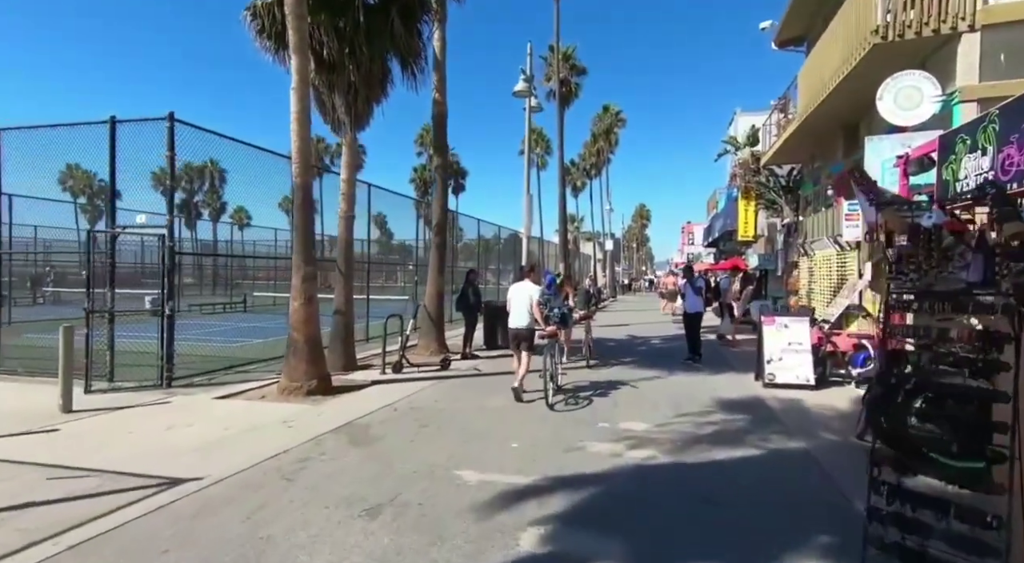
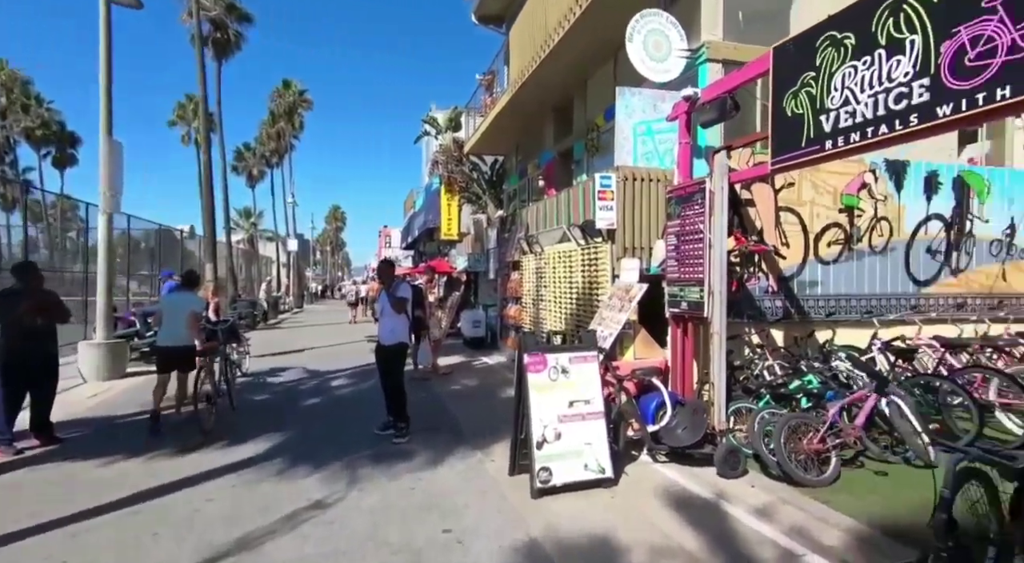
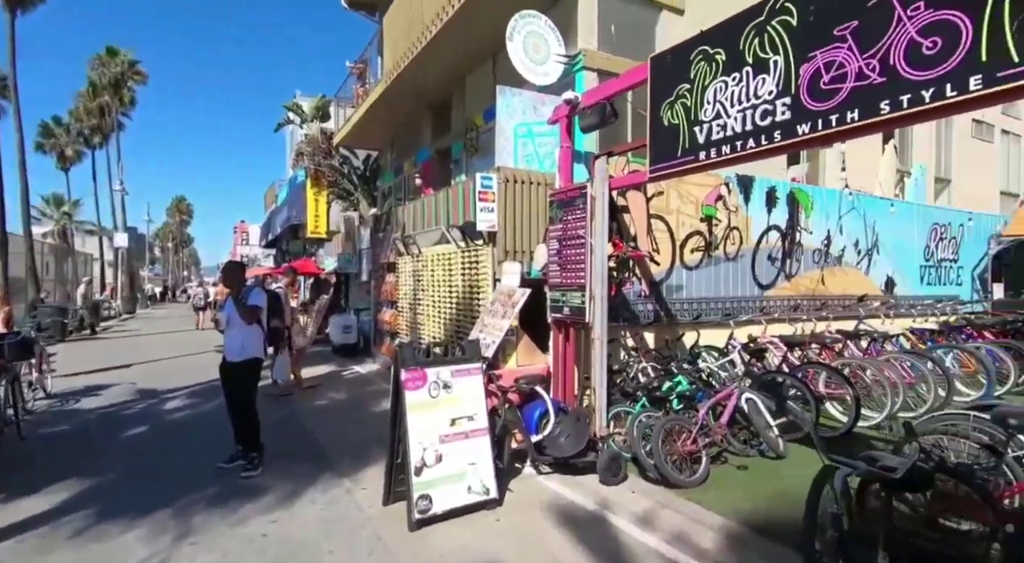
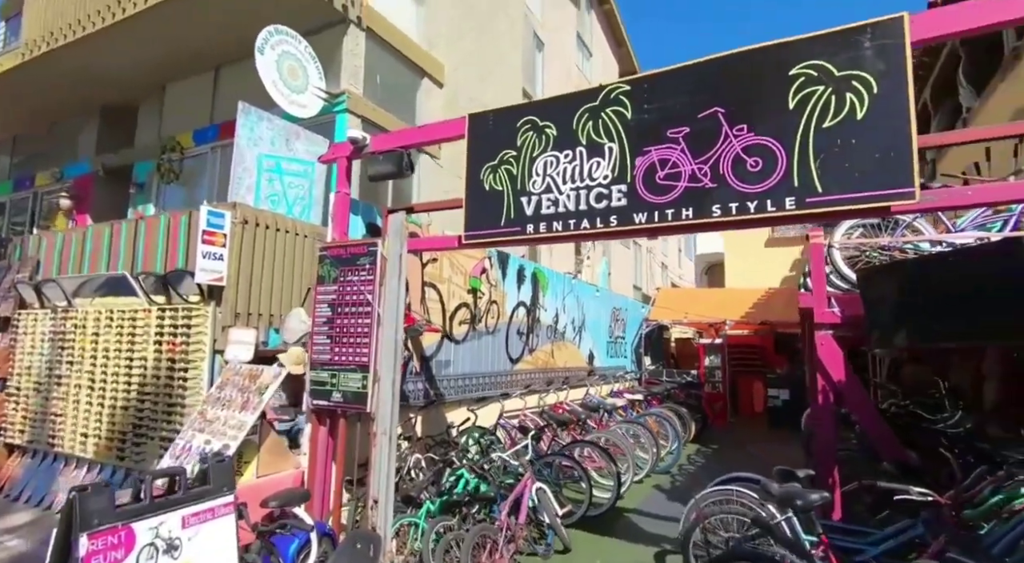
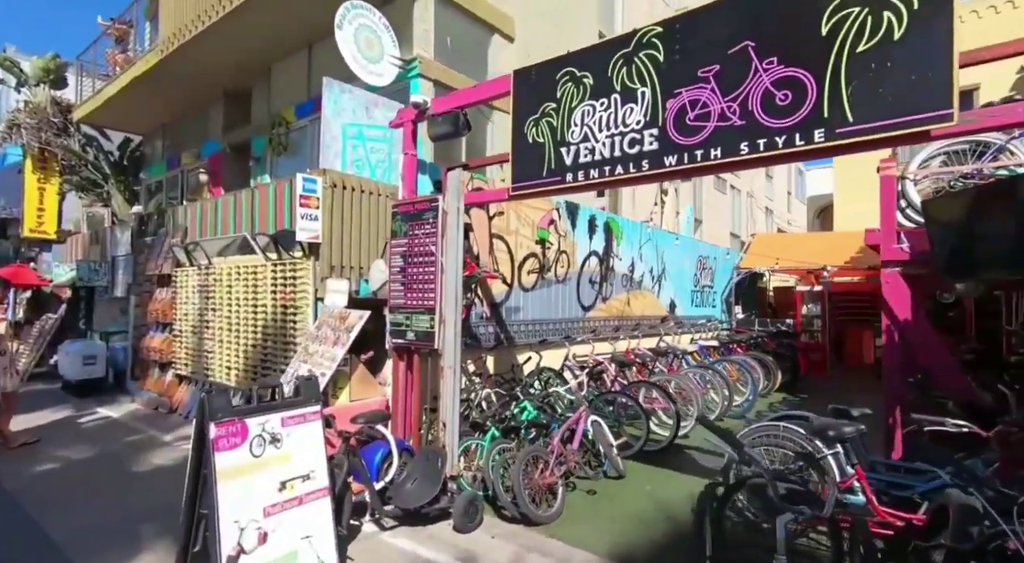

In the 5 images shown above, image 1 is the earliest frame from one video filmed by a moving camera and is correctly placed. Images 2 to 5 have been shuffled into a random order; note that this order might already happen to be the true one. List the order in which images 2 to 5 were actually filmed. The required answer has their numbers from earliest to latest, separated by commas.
2, 3, 5, 4
